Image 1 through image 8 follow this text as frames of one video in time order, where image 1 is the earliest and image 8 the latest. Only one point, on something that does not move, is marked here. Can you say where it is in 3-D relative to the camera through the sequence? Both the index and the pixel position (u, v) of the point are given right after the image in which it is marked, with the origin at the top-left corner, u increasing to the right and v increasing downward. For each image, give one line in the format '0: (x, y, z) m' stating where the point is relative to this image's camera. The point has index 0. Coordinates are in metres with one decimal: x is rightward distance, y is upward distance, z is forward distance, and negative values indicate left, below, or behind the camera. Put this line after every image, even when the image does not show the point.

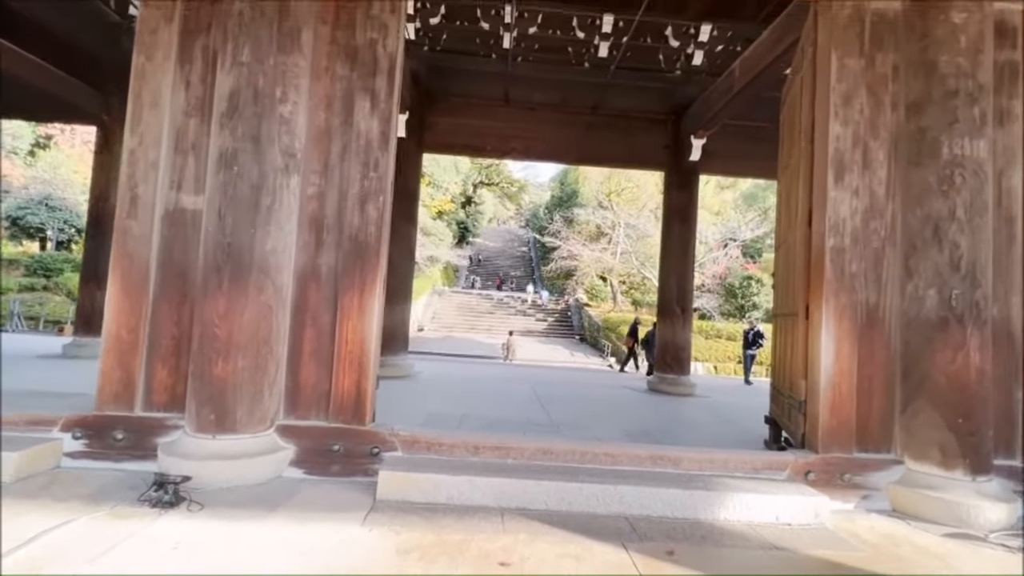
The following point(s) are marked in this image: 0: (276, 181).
0: (-1.1, +0.5, +2.3) m
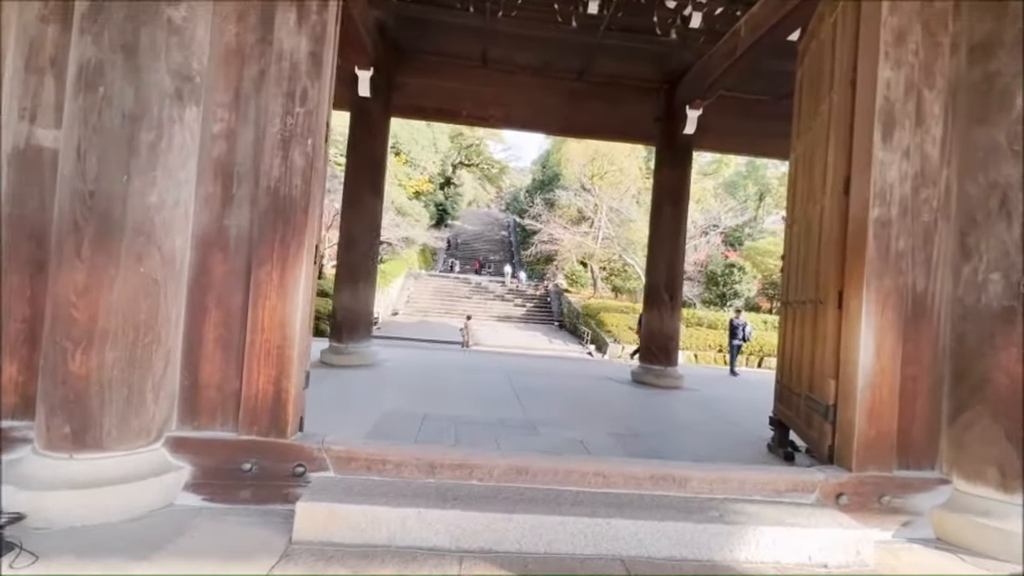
0: (-1.2, +0.6, +1.7) m
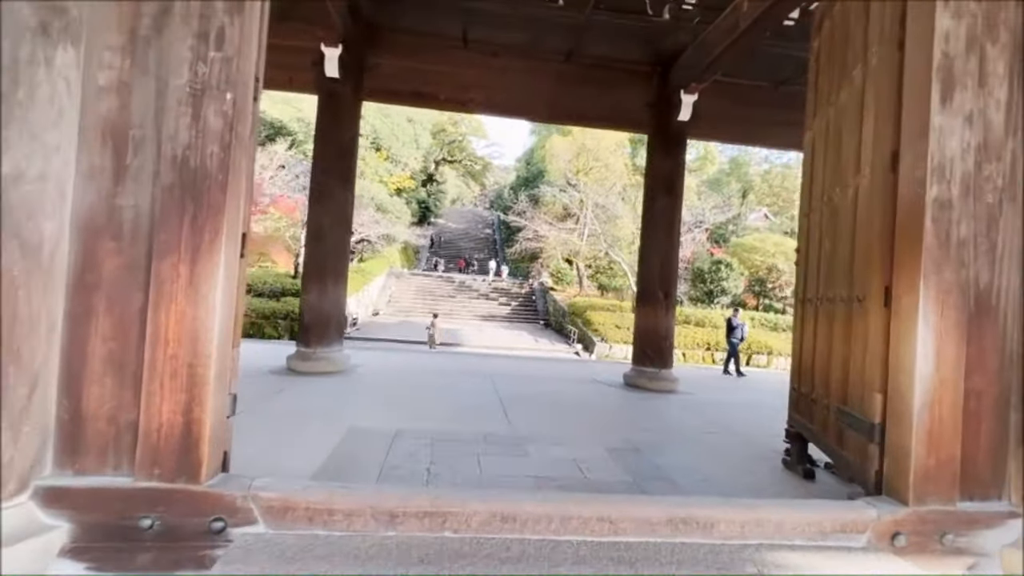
0: (-1.2, +0.6, +1.3) m
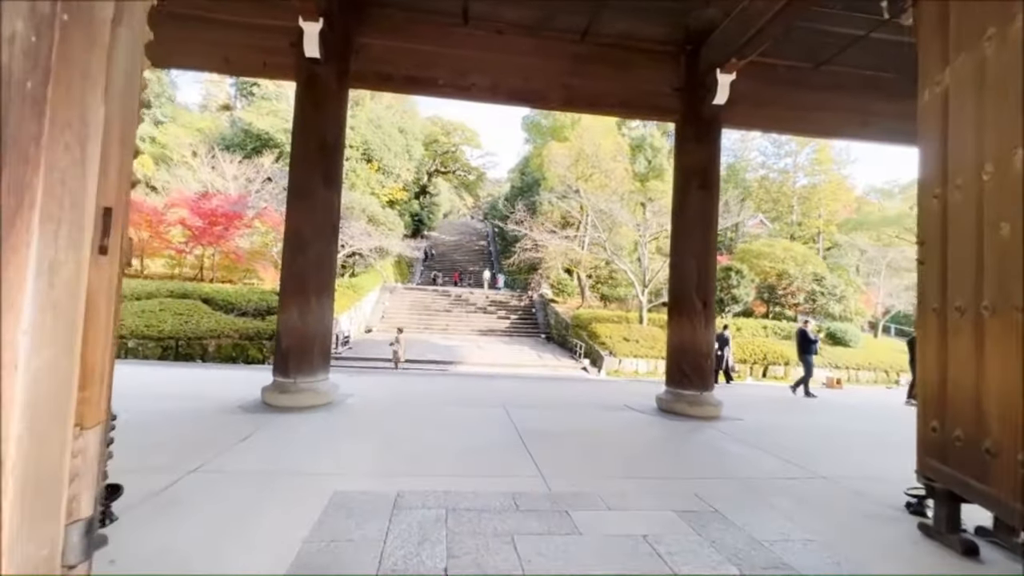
0: (-1.1, +0.6, +0.5) m
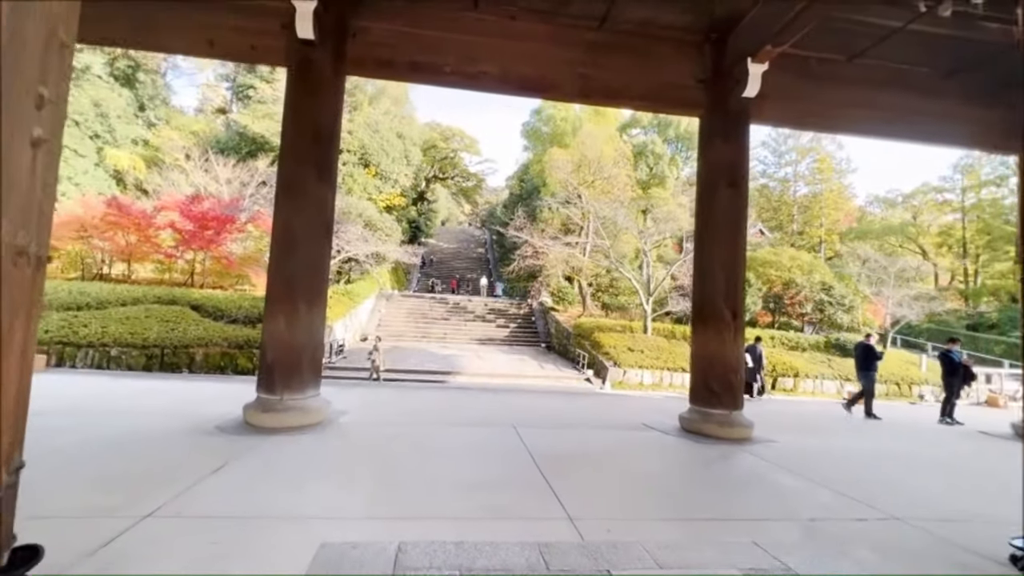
0: (-0.9, +0.6, +0.1) m
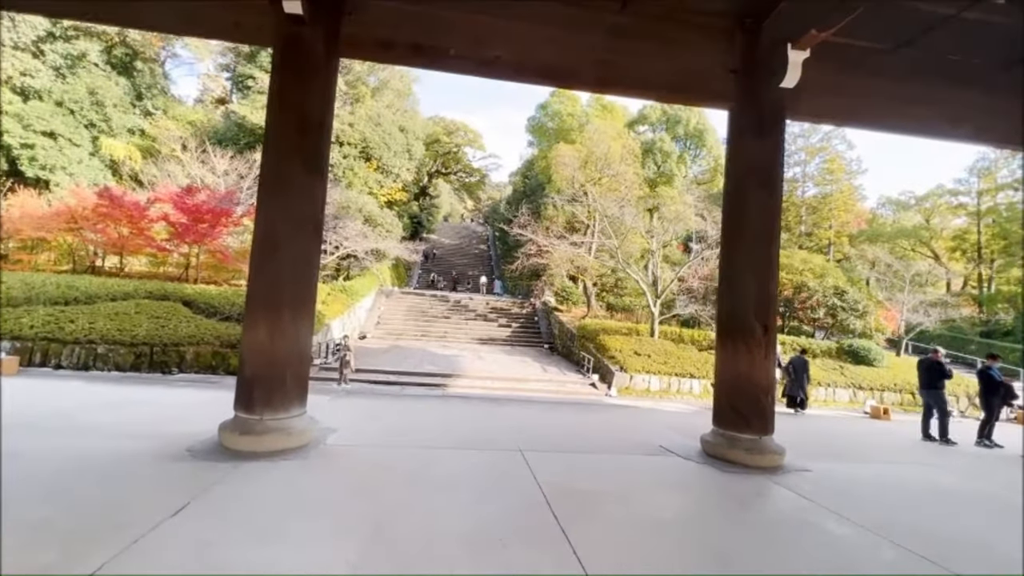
0: (-0.9, +0.5, -0.3) m
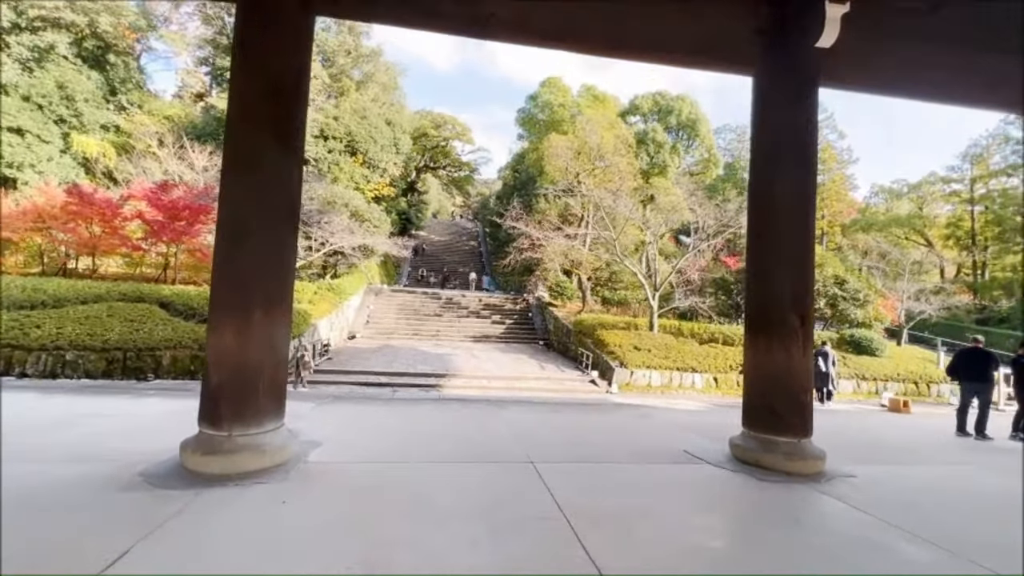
0: (-0.8, +0.5, -0.8) m
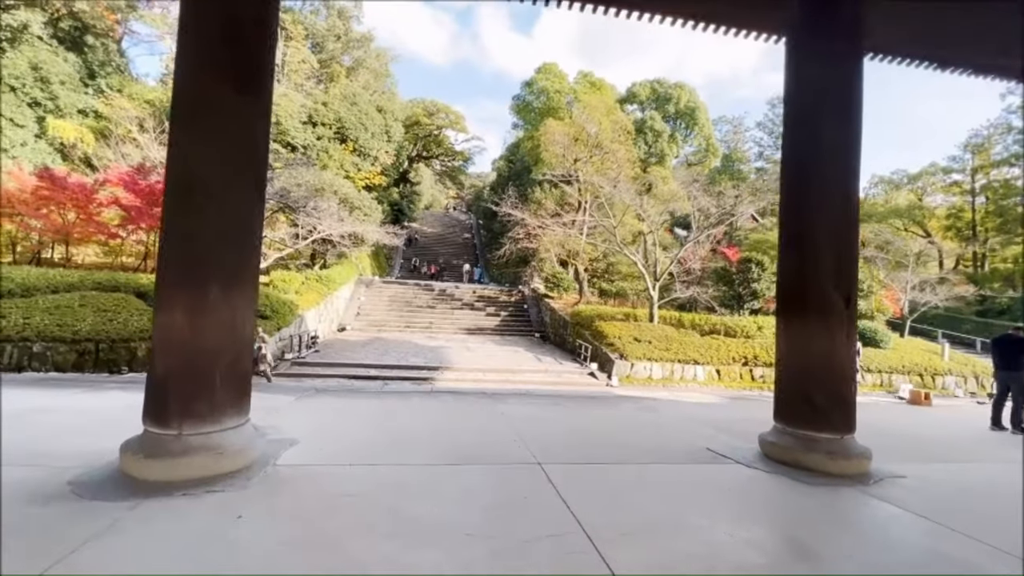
0: (-0.7, +0.6, -1.2) m
